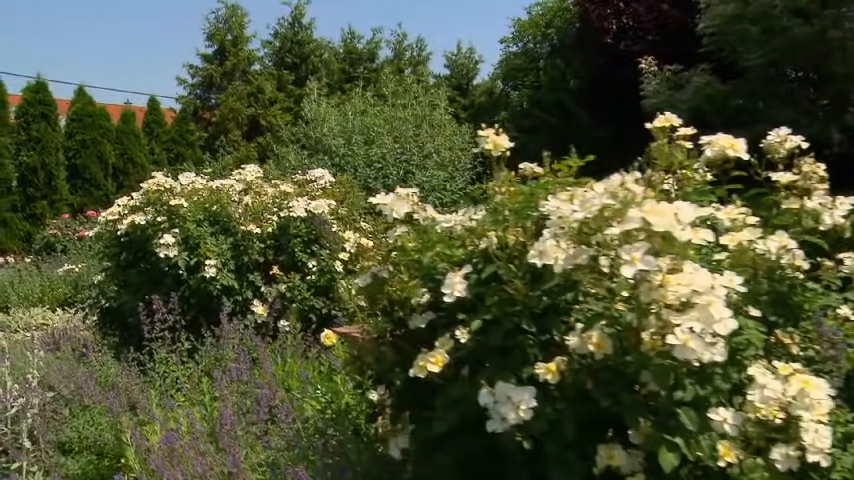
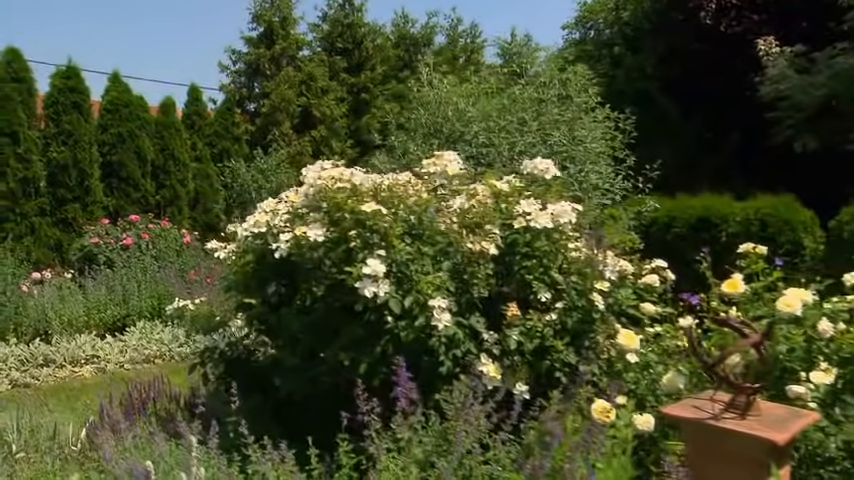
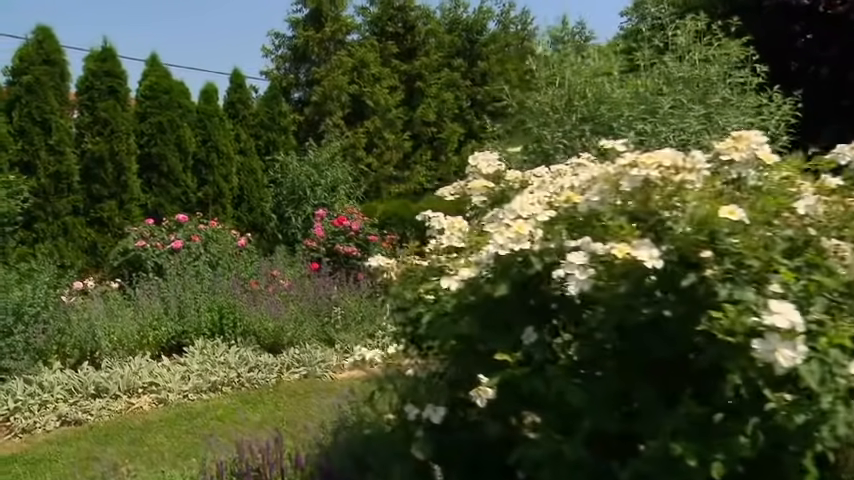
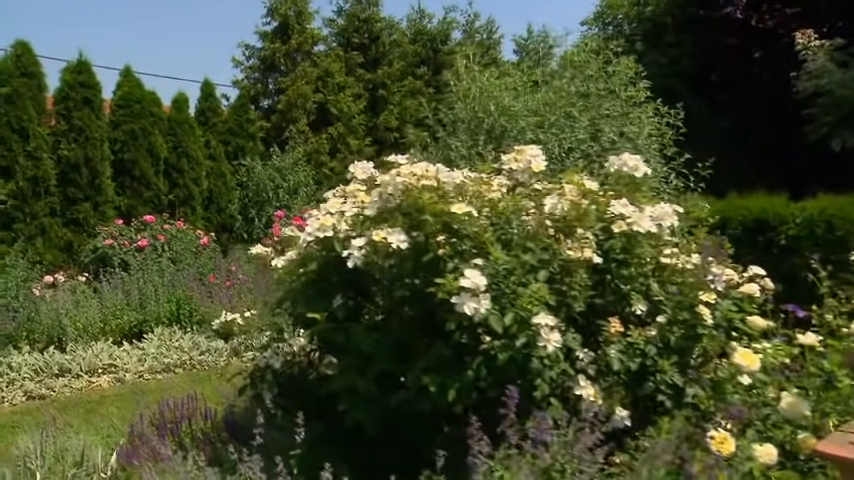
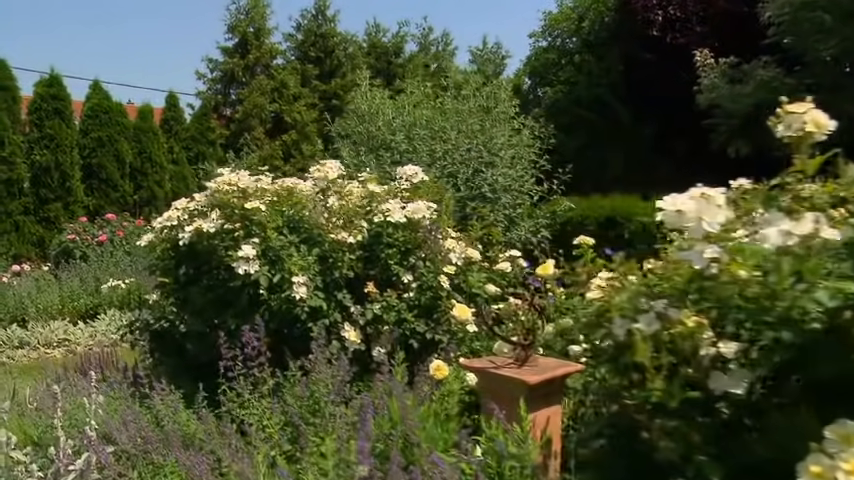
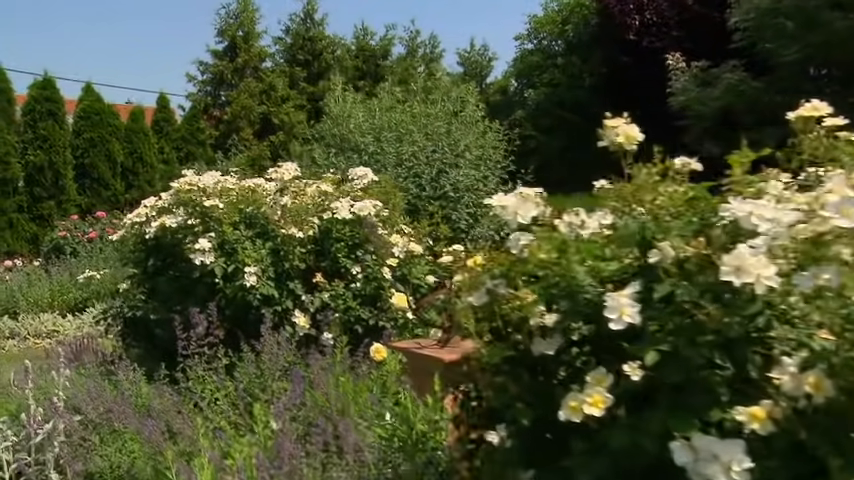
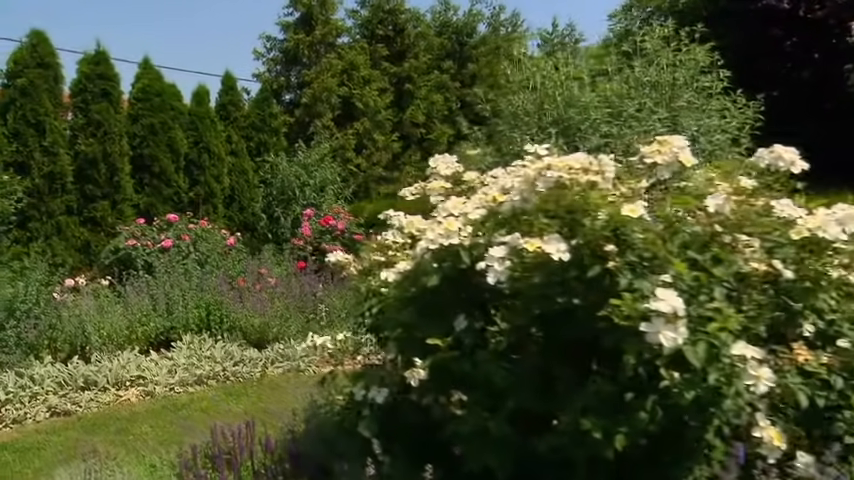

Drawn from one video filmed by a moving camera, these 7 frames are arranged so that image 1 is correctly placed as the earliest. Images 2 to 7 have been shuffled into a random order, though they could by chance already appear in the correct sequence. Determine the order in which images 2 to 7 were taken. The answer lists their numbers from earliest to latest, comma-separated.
6, 5, 2, 4, 7, 3
